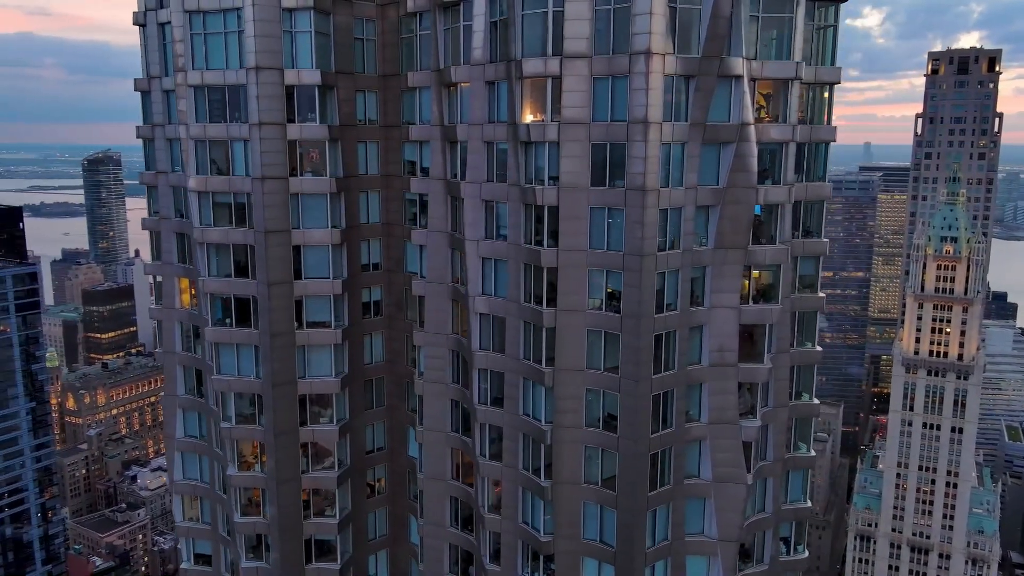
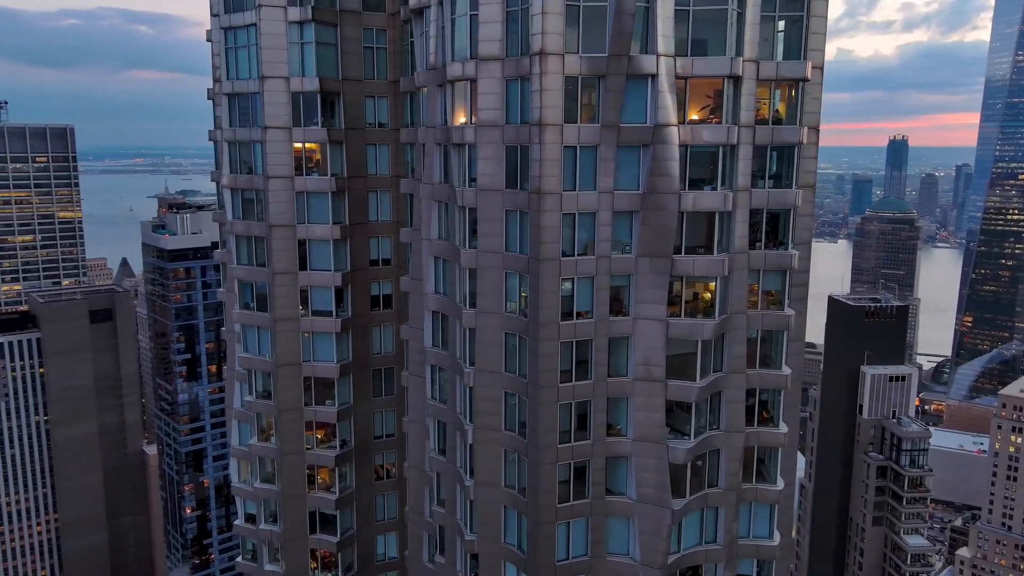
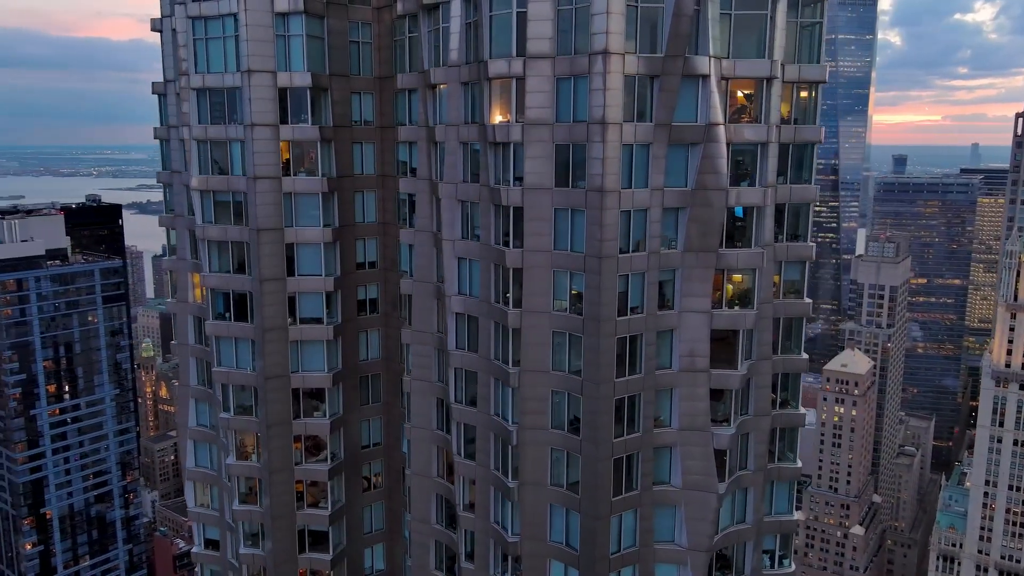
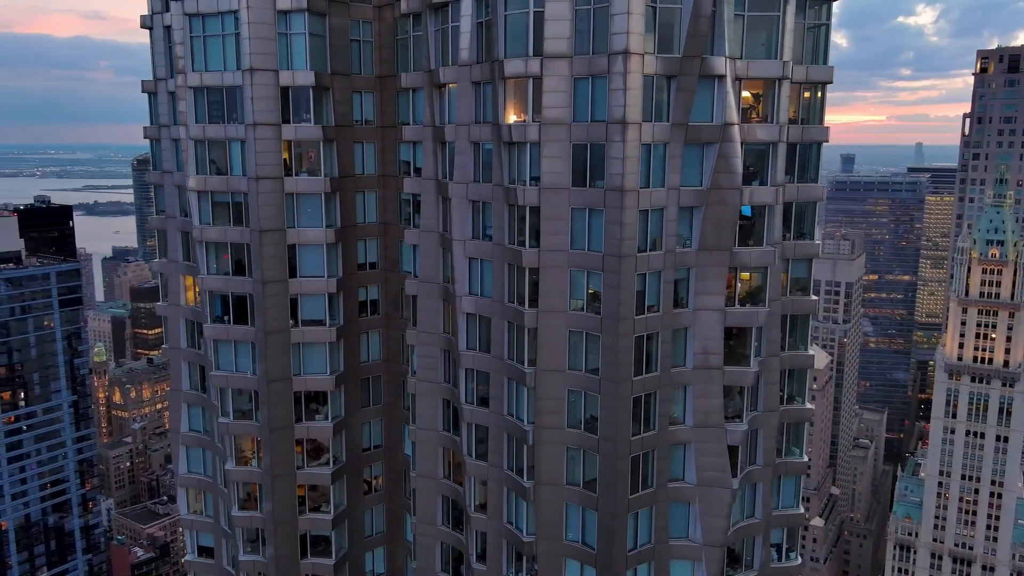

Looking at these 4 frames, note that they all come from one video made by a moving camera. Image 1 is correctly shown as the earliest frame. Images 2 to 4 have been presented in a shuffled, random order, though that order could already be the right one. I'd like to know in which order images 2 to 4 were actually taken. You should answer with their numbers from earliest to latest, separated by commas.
4, 3, 2
